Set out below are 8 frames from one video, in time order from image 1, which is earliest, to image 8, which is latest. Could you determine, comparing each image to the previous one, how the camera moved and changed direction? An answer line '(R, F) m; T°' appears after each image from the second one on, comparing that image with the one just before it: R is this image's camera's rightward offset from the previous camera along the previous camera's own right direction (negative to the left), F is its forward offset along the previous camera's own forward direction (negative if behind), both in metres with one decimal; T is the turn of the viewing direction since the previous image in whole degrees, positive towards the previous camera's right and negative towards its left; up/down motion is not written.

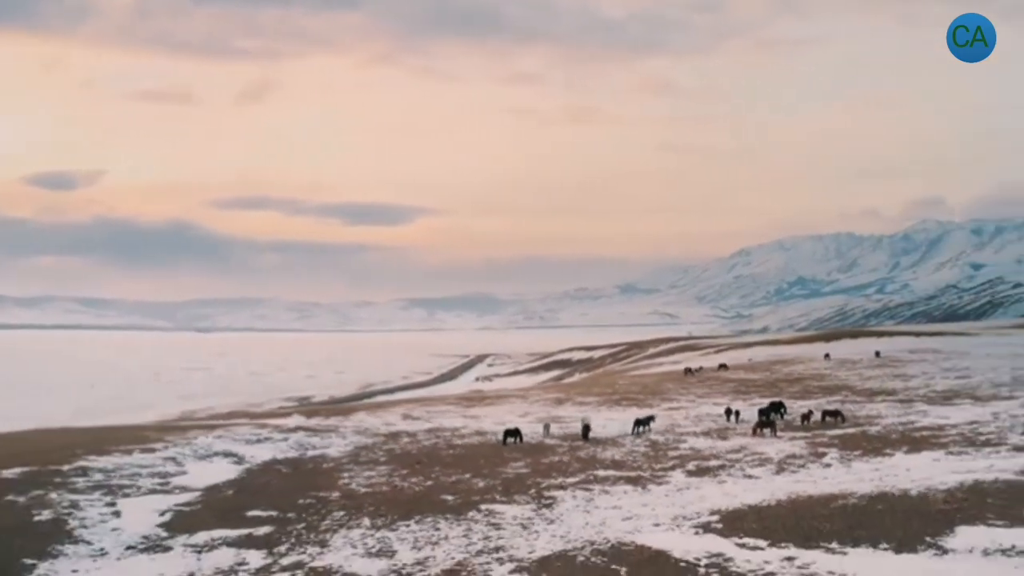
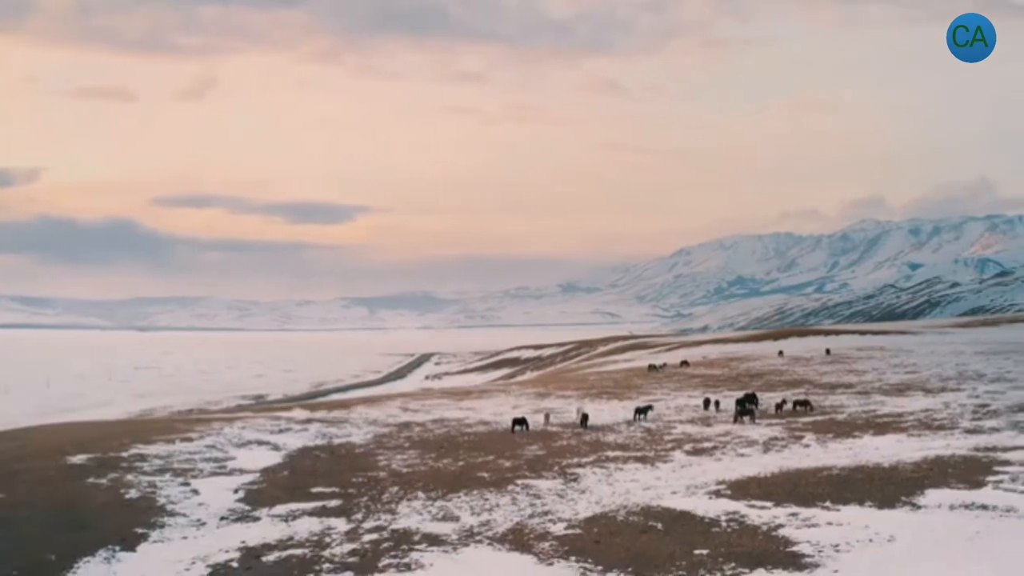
(-2.8, -3.1) m; +4°
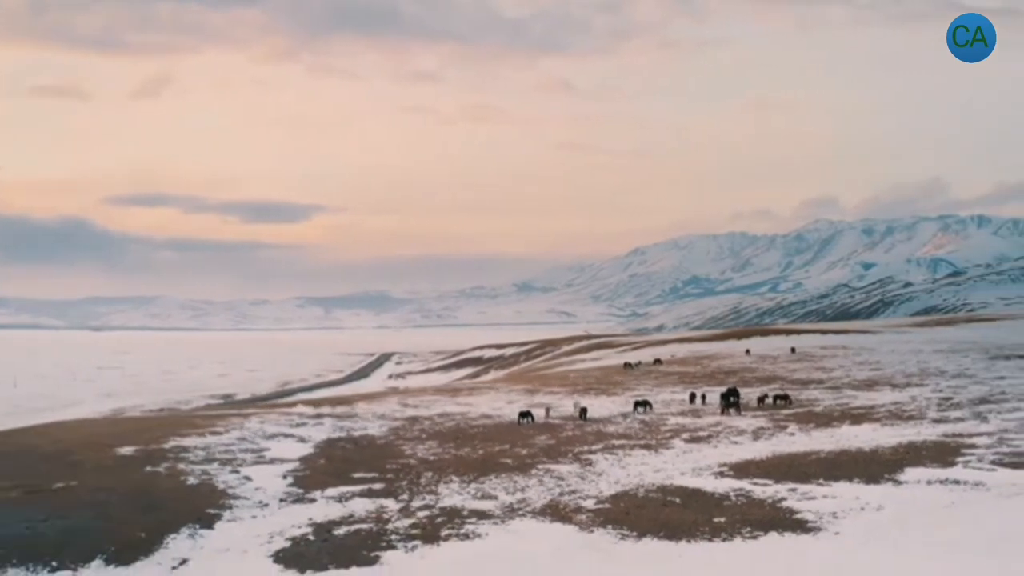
(-2.2, -2.5) m; +3°
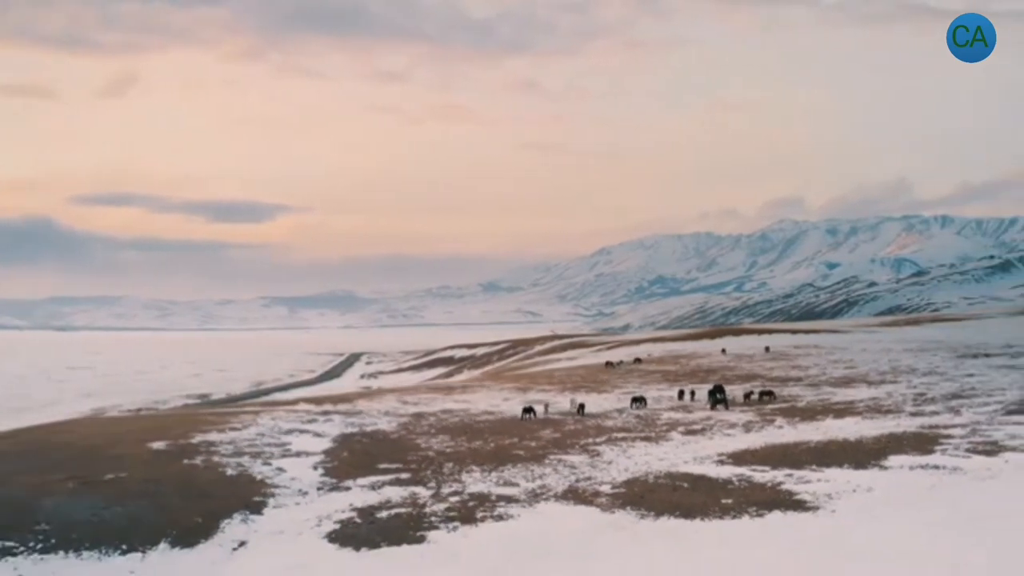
(-1.7, -1.9) m; +2°
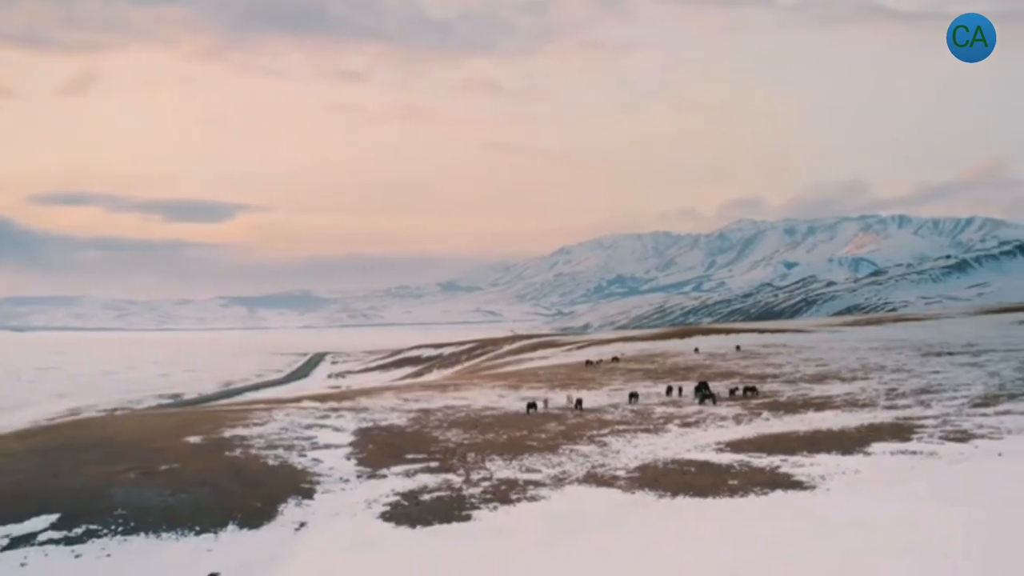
(-2.1, -2.4) m; +2°
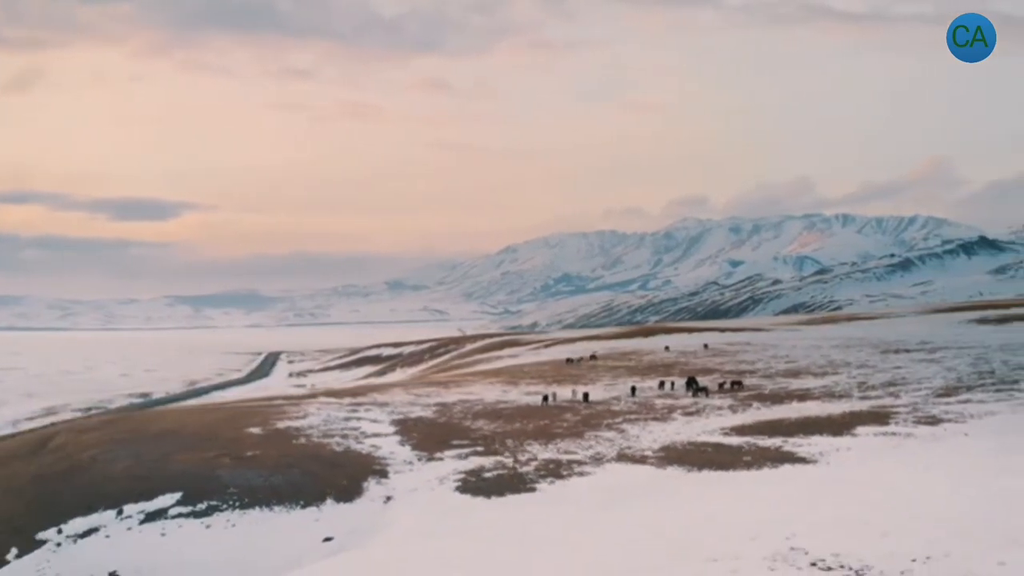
(-3.5, -3.9) m; +3°
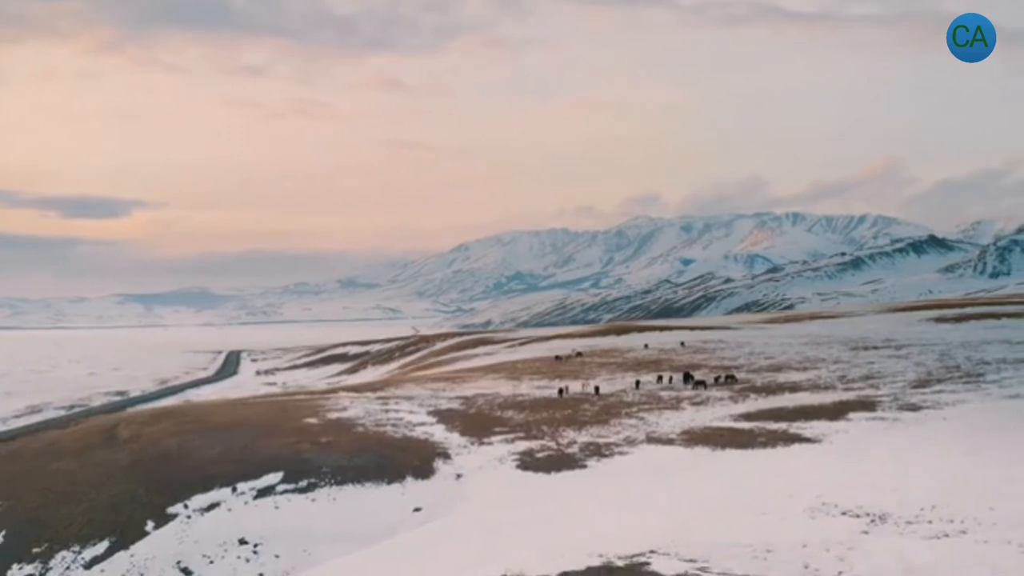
(-3.6, -4.0) m; +2°
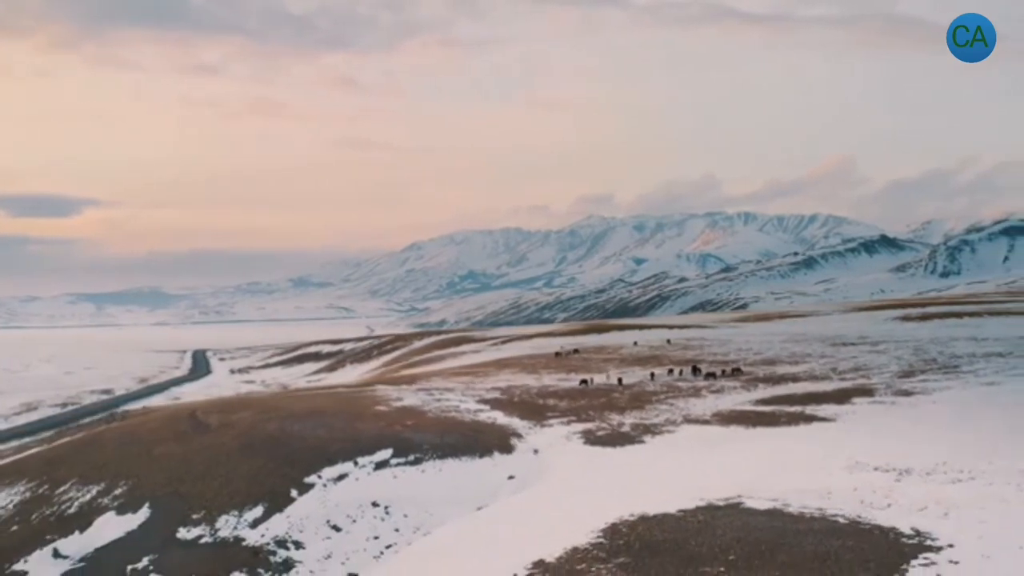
(-4.7, -5.1) m; +2°
